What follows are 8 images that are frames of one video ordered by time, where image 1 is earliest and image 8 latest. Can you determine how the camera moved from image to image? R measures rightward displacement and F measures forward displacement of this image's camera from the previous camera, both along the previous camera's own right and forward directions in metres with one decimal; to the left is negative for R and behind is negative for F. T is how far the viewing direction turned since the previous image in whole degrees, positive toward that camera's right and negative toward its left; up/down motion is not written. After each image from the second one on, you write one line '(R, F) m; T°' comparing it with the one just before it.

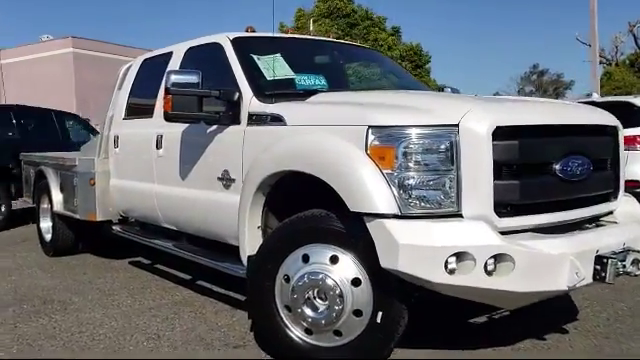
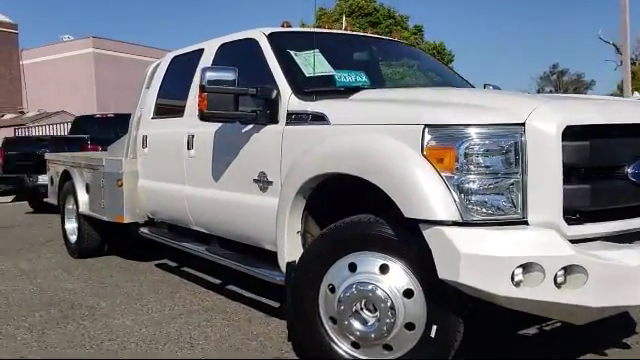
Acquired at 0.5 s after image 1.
(-0.2, +0.2) m; -2°
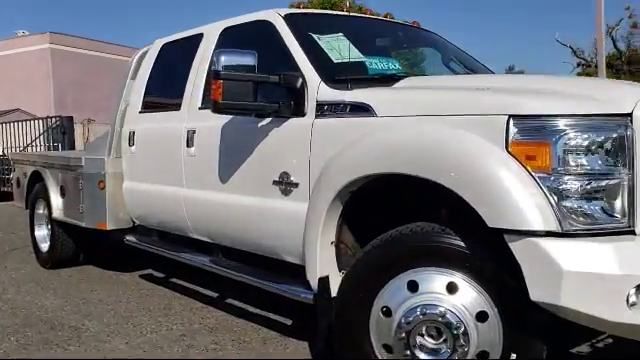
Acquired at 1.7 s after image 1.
(-0.4, +0.6) m; +4°
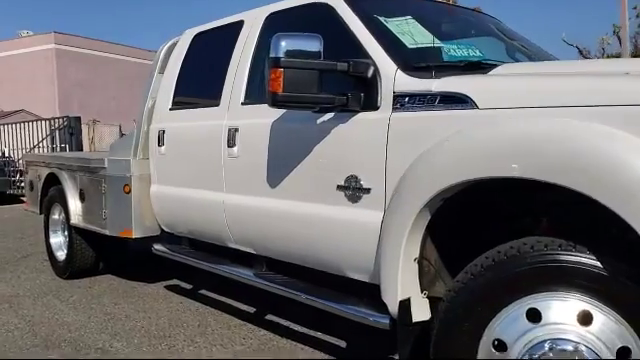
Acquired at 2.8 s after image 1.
(-0.4, +0.5) m; 0°
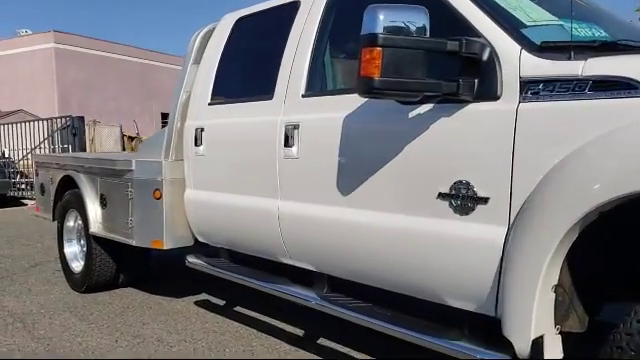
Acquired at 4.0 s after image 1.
(-0.5, +0.6) m; 0°
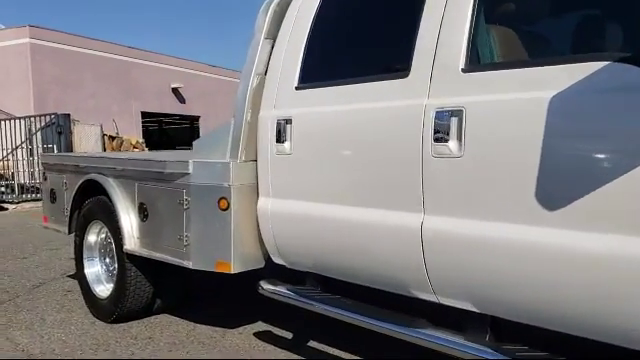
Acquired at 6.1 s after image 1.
(-0.8, +1.0) m; +2°
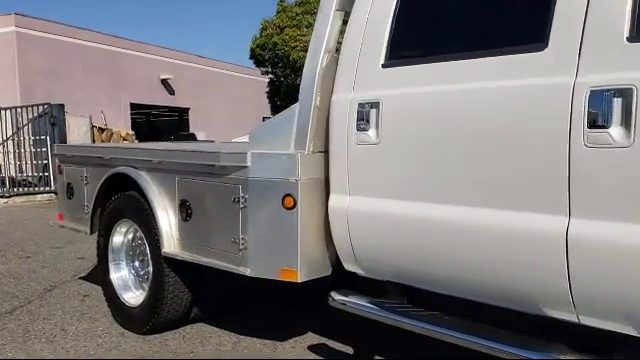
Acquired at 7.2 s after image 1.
(-0.5, +0.5) m; +1°
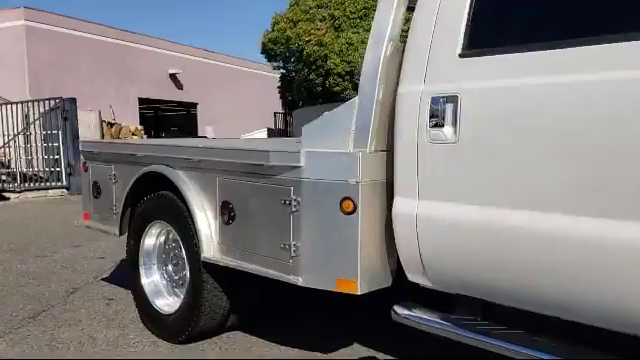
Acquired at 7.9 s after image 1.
(-0.3, +0.3) m; -1°
